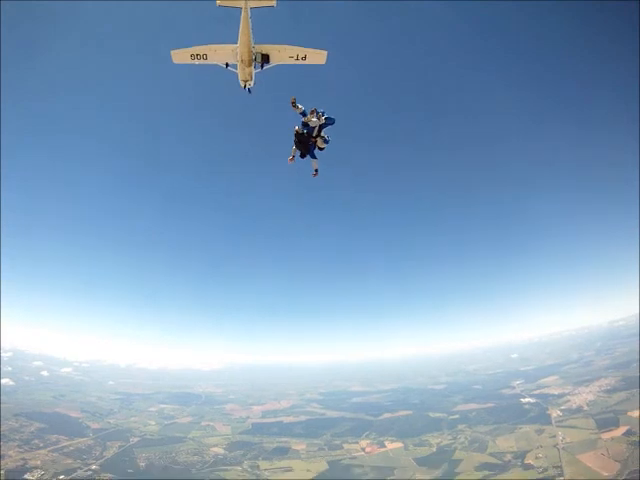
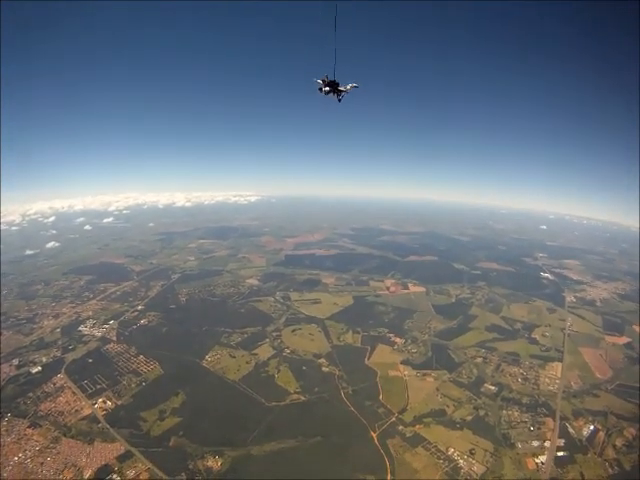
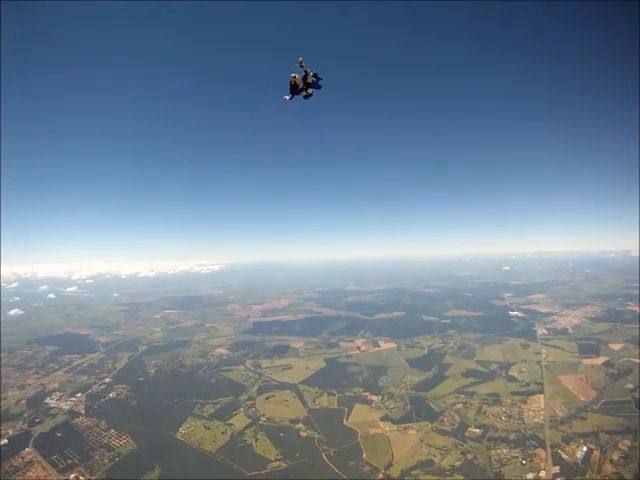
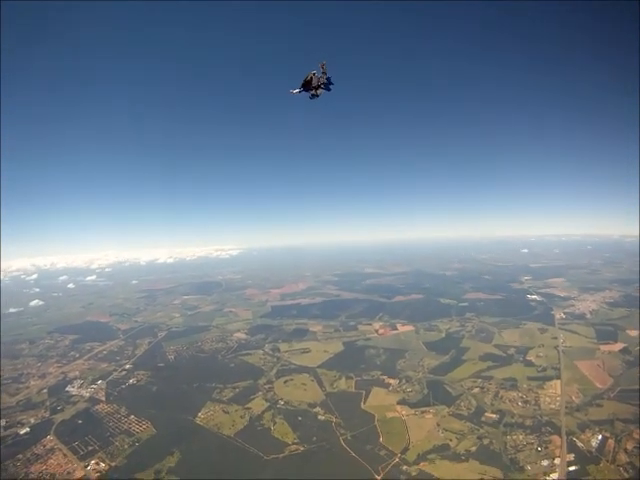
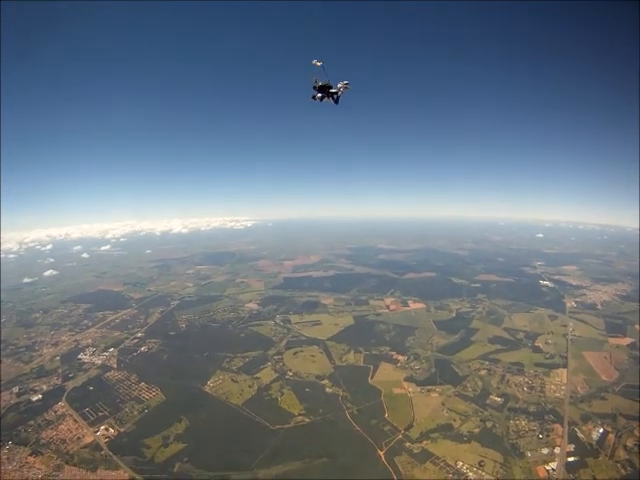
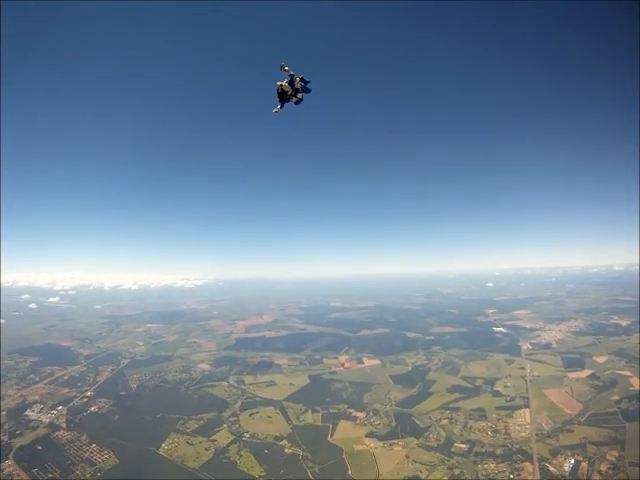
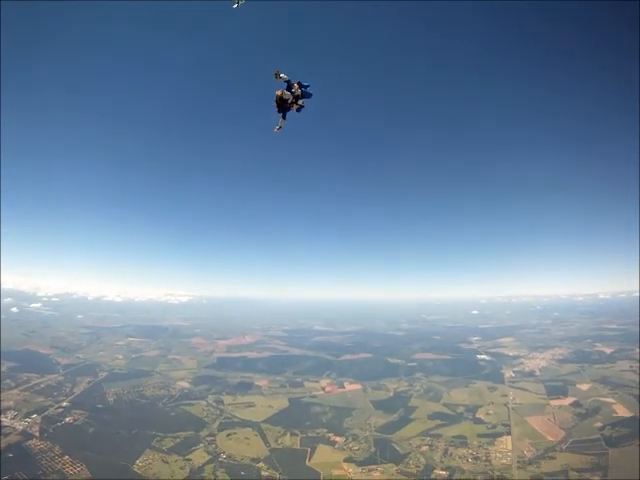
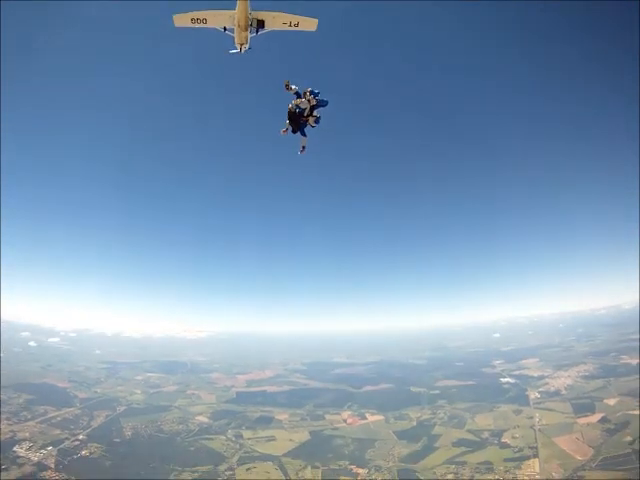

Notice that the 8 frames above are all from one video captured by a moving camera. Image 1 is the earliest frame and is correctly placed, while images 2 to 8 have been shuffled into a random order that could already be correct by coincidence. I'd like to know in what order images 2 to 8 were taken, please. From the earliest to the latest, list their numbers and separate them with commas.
8, 7, 6, 3, 4, 5, 2
